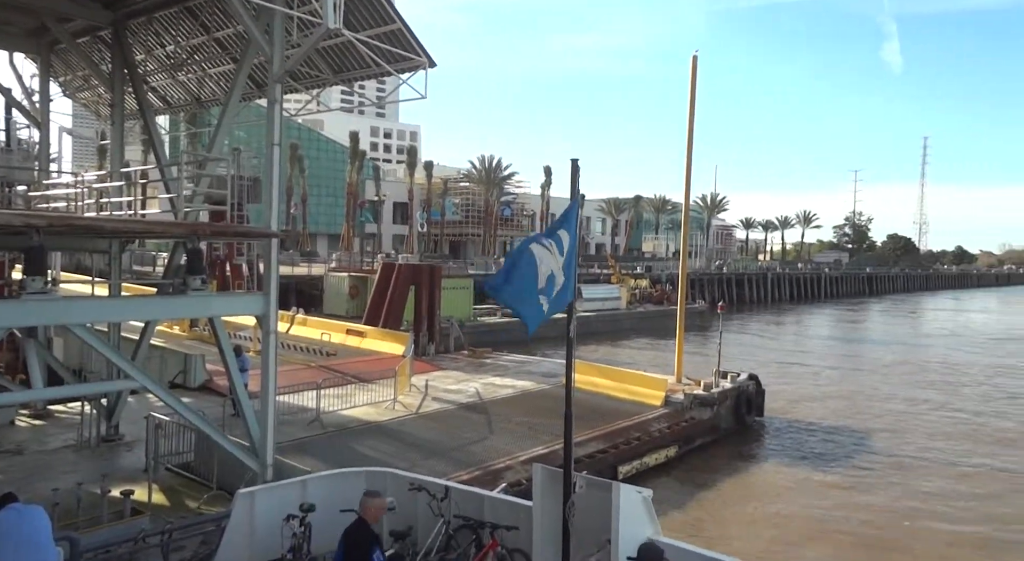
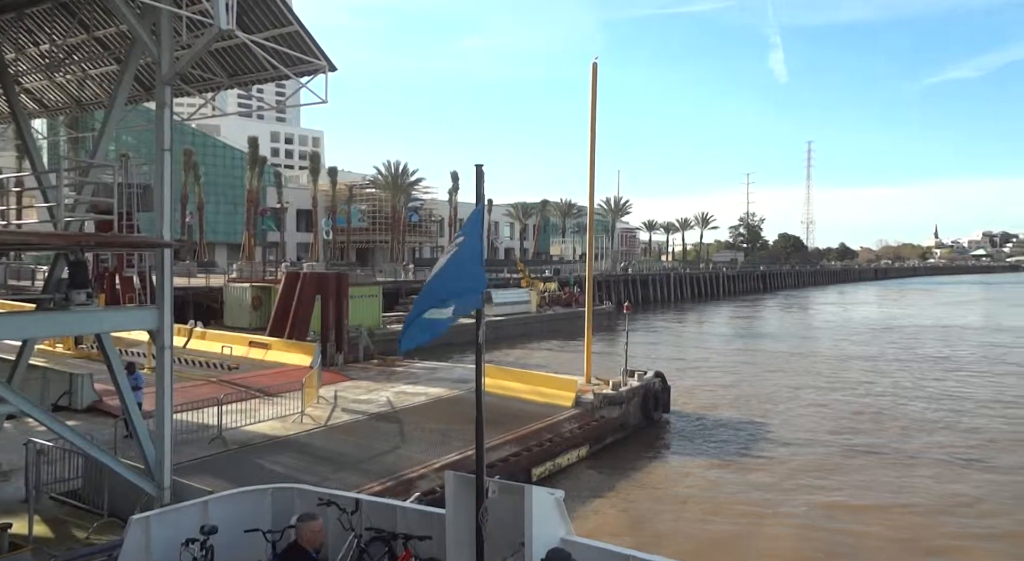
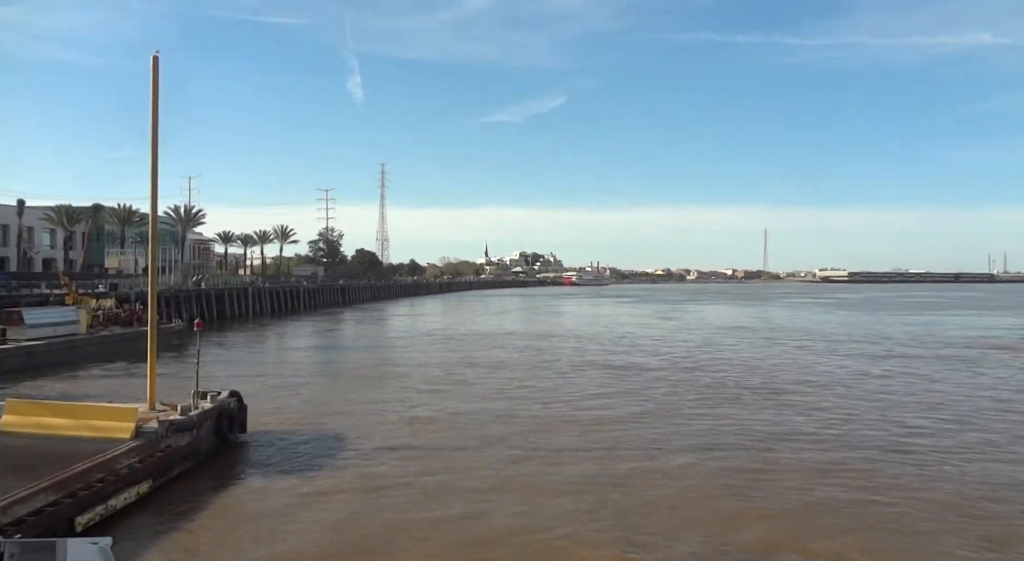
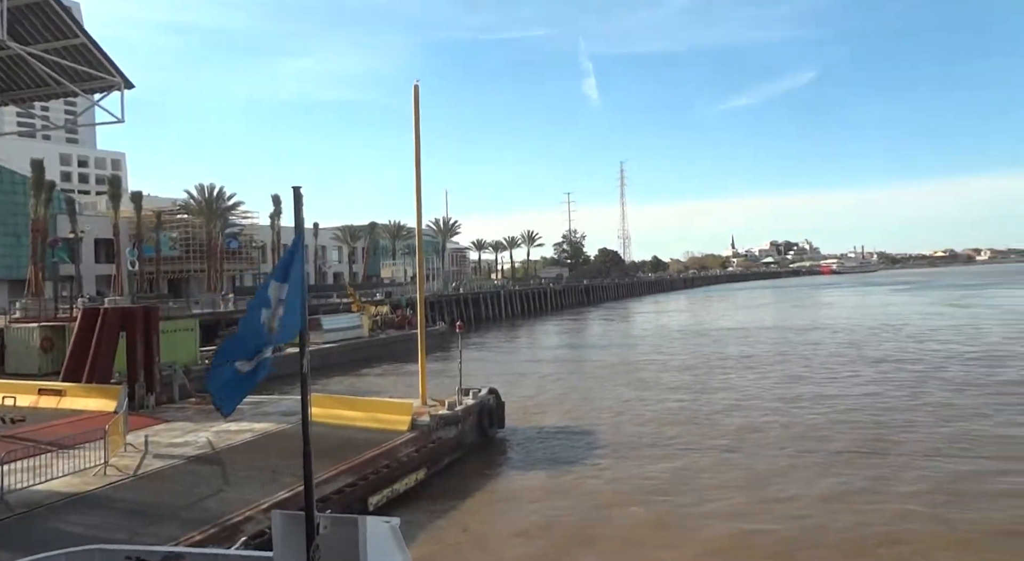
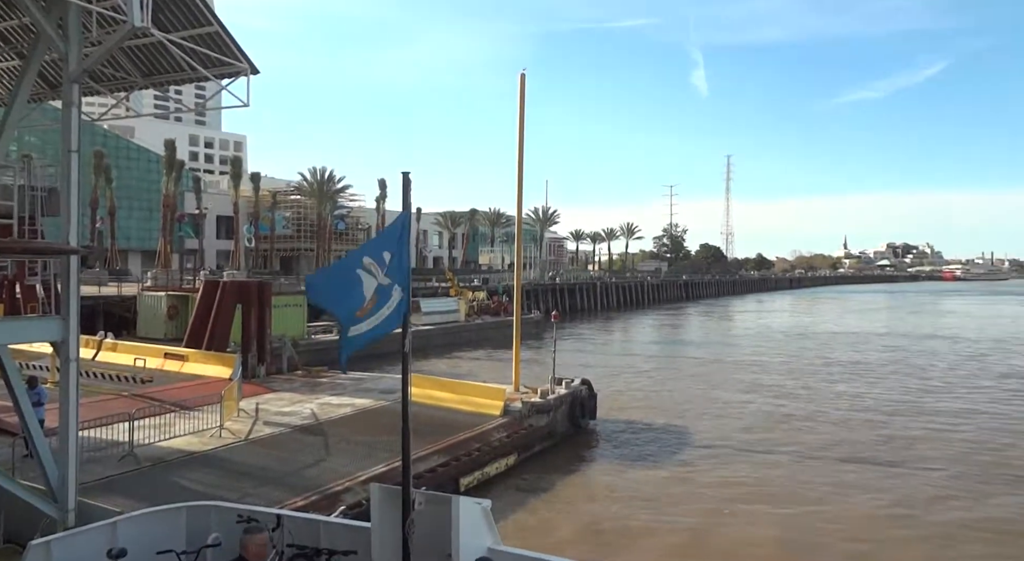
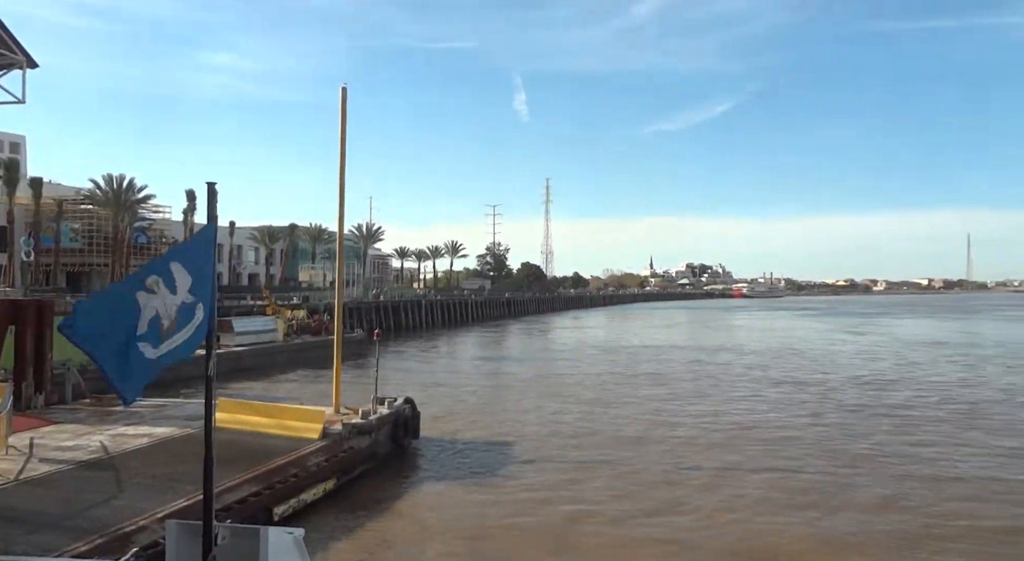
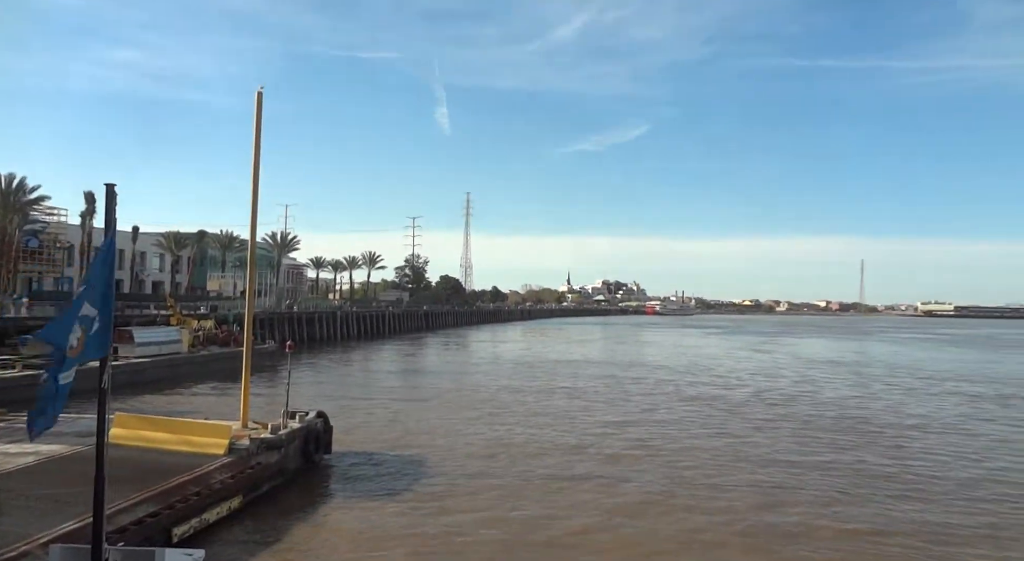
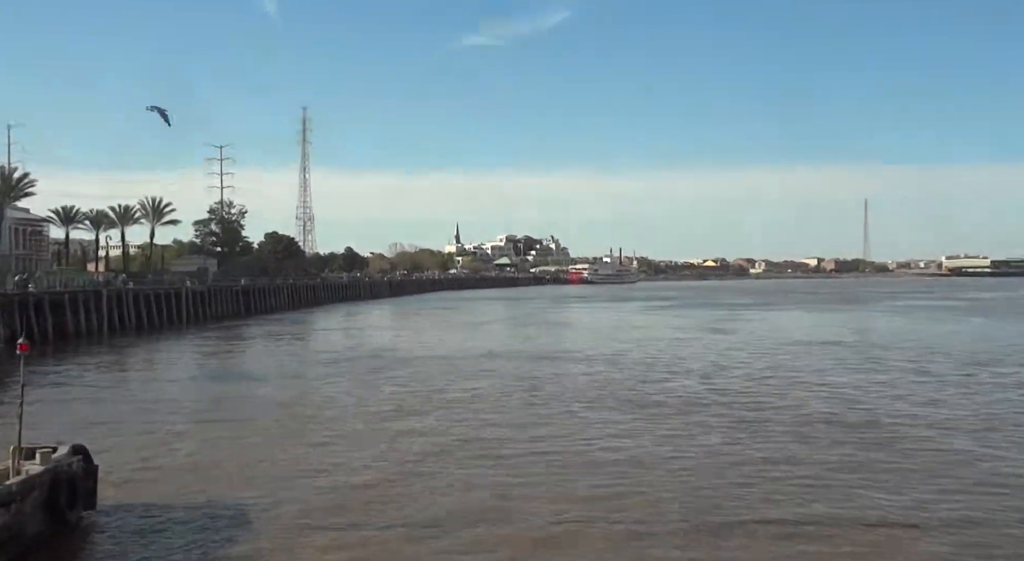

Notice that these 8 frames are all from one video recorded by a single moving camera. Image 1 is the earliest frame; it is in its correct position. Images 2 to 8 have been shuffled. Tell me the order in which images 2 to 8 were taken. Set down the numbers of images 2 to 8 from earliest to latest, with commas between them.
2, 5, 4, 6, 7, 3, 8
